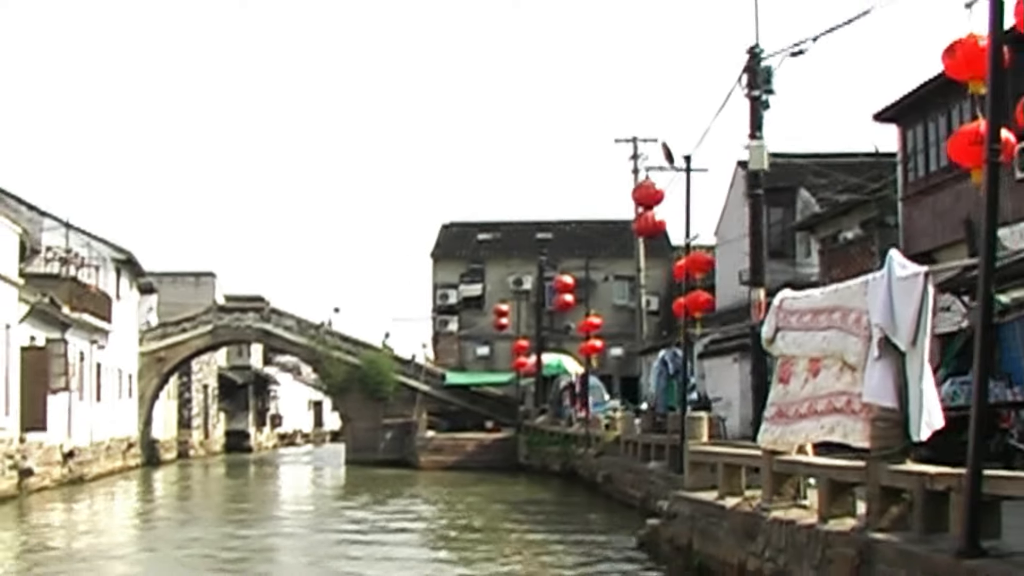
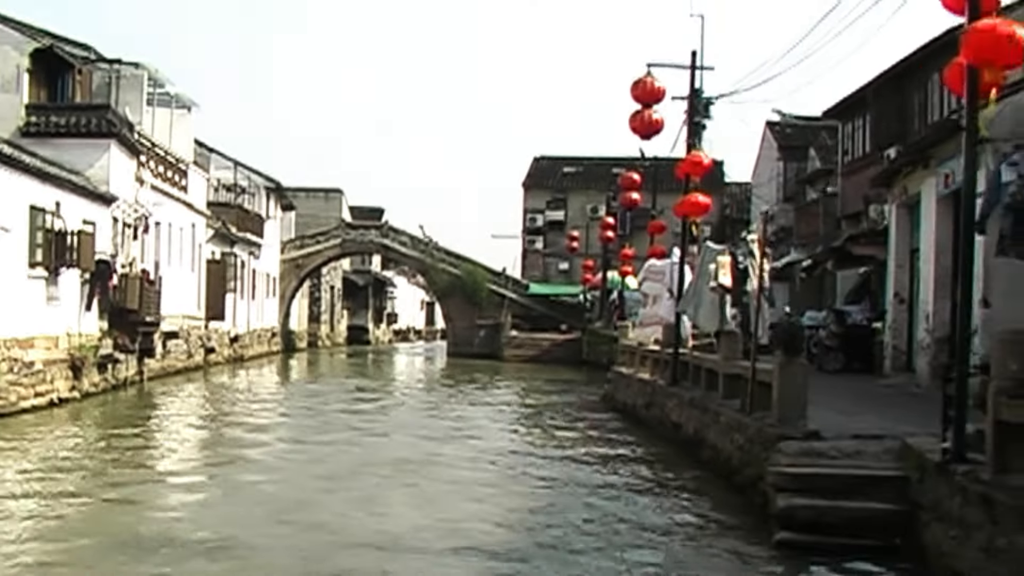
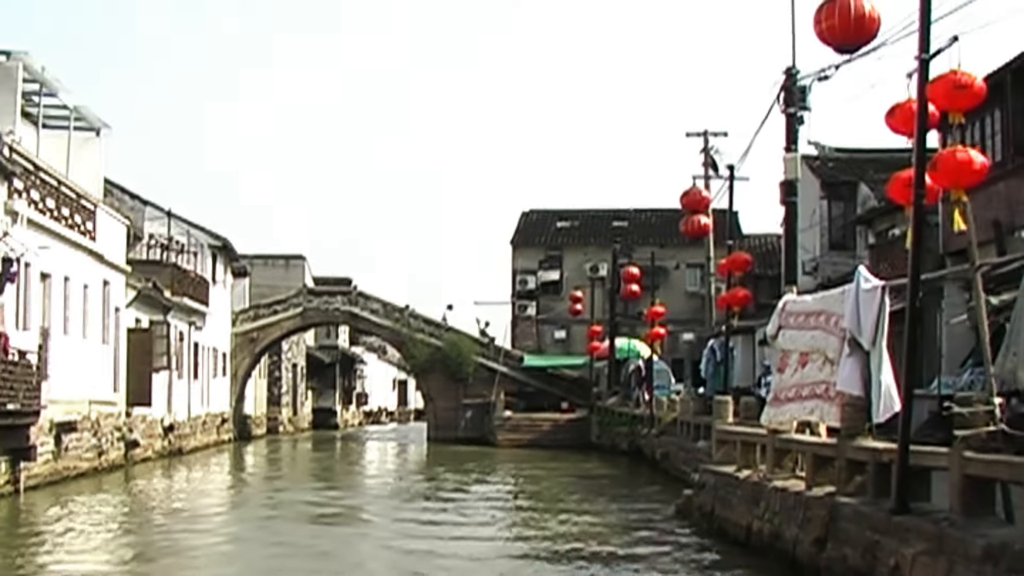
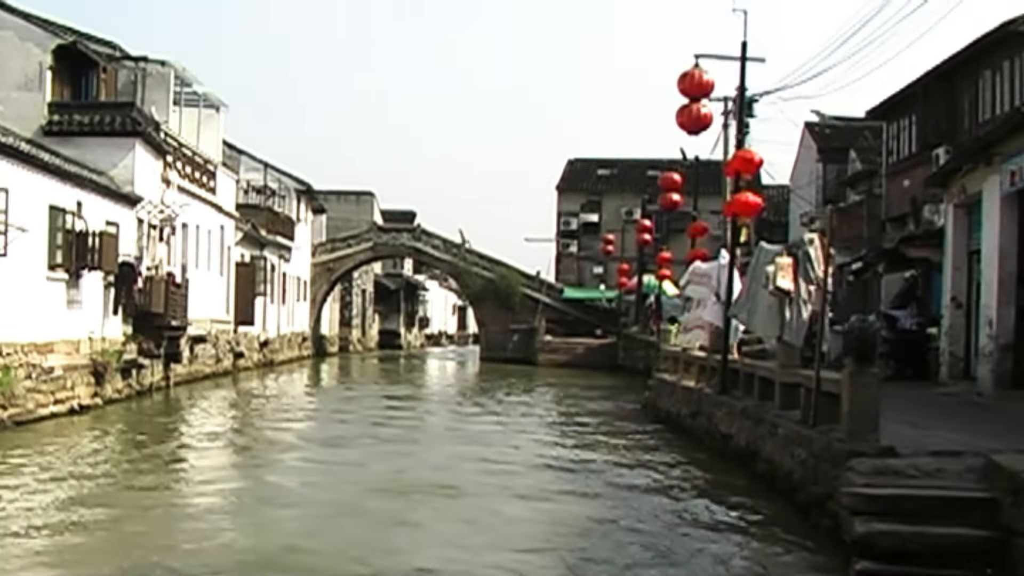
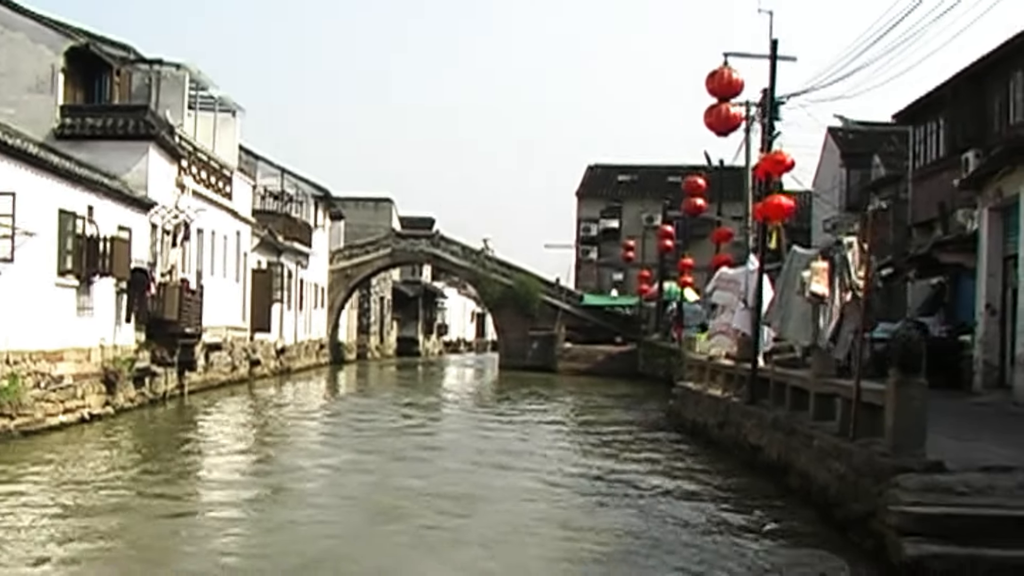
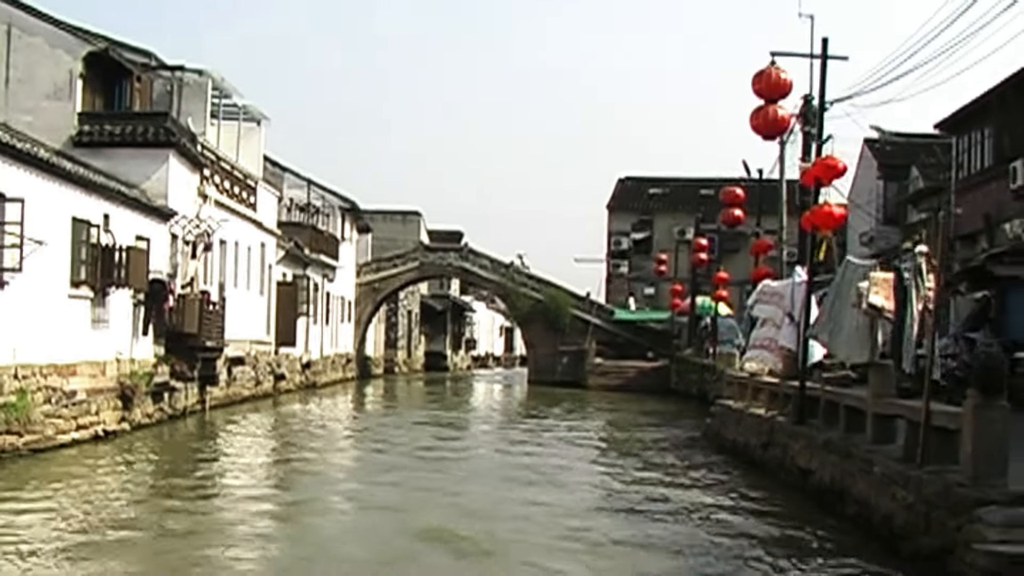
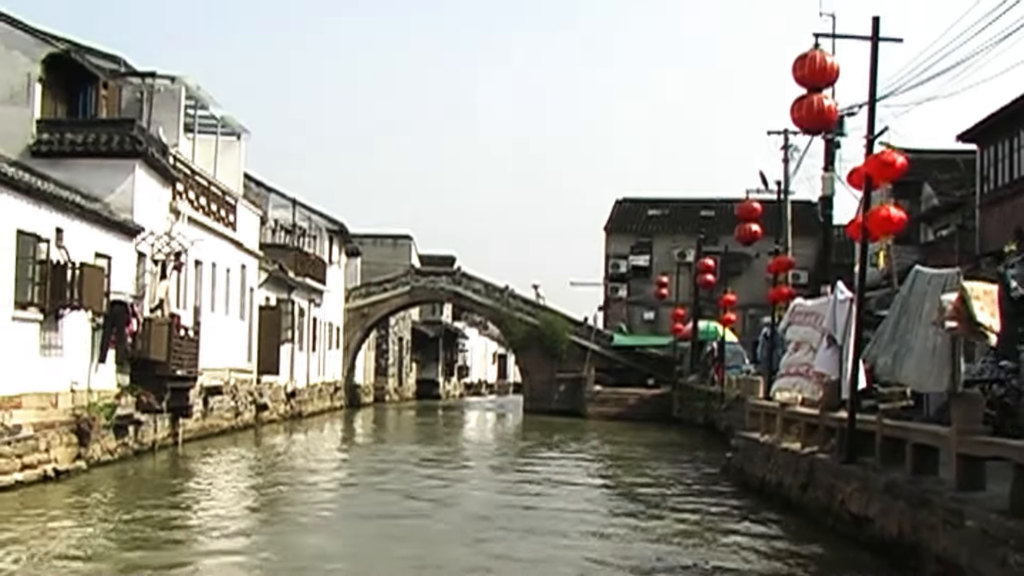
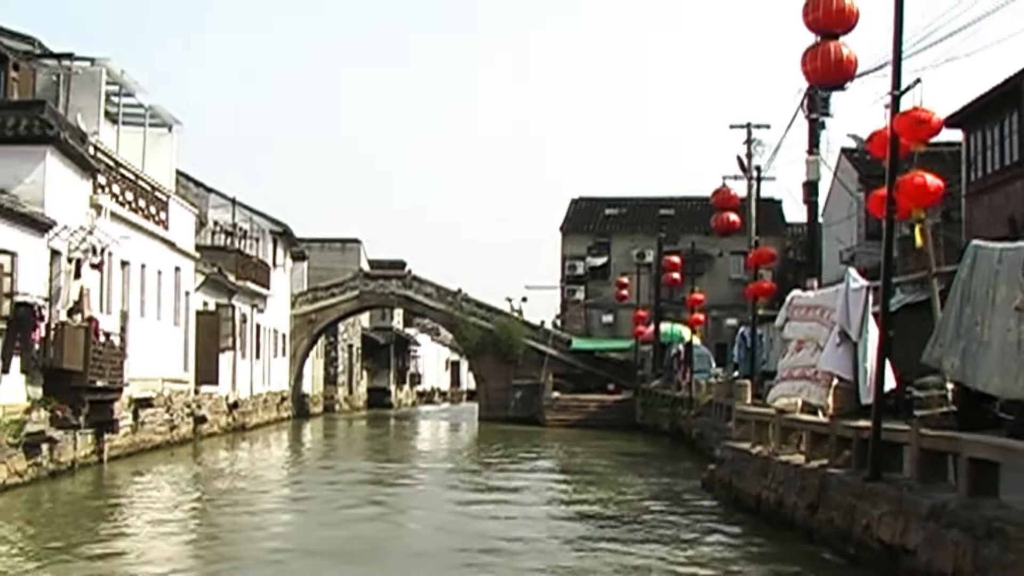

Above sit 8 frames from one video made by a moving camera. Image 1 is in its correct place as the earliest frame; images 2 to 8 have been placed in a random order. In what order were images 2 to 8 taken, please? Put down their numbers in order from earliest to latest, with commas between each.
3, 8, 7, 6, 5, 4, 2
